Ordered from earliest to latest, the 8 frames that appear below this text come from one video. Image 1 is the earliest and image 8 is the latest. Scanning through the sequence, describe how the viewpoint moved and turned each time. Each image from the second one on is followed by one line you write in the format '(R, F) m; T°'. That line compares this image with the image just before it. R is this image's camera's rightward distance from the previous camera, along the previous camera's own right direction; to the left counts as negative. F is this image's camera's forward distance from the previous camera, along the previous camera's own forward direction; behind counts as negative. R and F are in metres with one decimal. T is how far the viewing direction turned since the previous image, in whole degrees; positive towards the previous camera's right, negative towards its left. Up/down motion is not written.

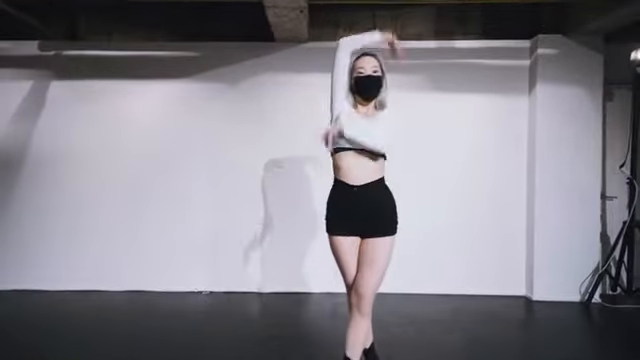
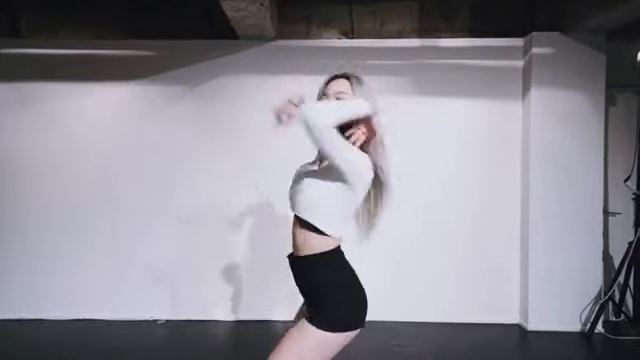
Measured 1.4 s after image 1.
(+0.5, +0.4) m; -2°
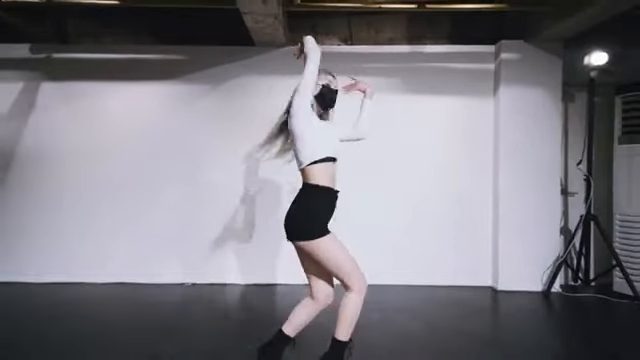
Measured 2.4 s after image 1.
(-0.1, -0.7) m; 0°
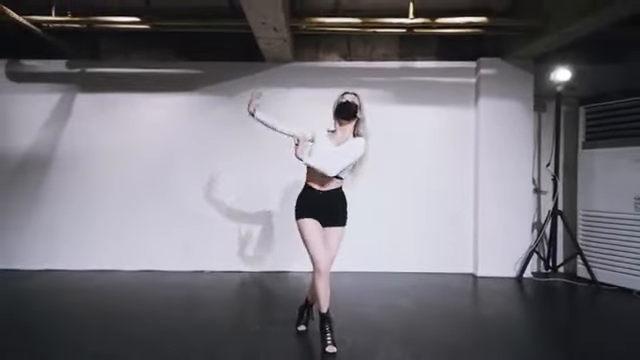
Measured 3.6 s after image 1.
(0.0, -0.7) m; 0°
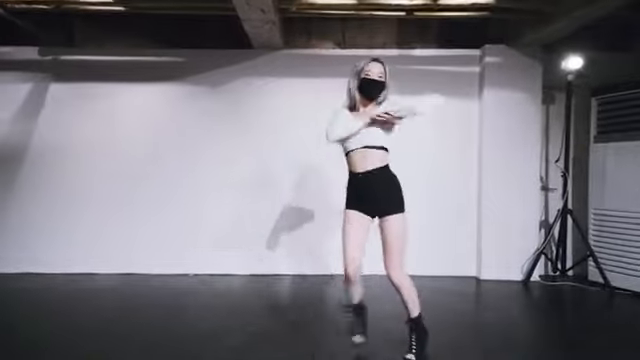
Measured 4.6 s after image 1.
(+0.1, +0.4) m; 0°
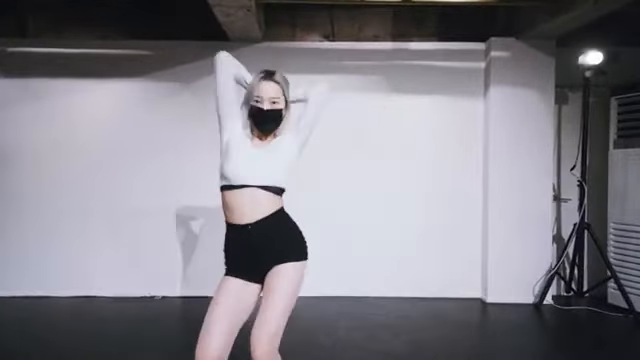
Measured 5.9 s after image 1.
(+0.1, +0.6) m; +1°
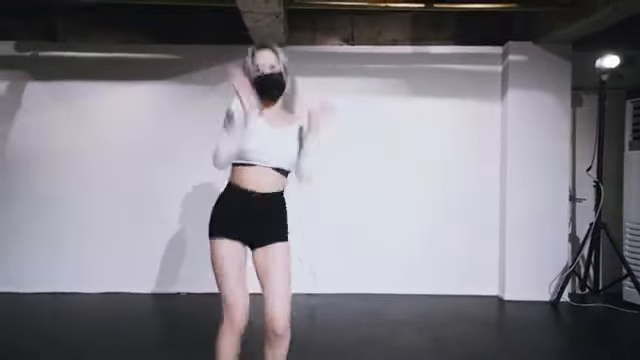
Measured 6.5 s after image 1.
(-0.3, -0.1) m; 0°
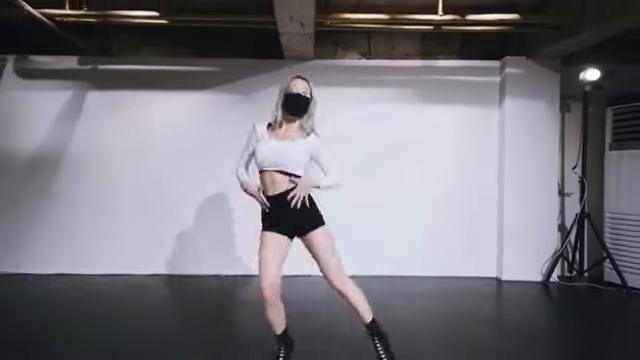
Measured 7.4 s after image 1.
(-0.3, -0.7) m; 0°
